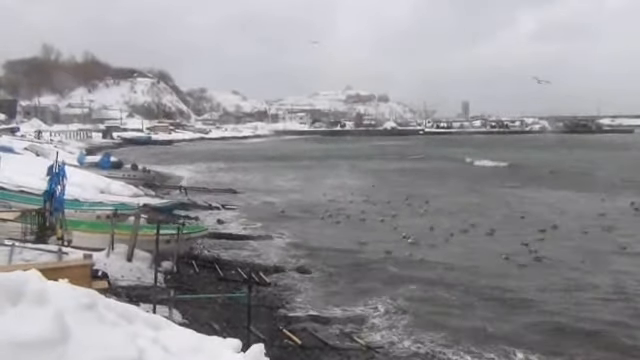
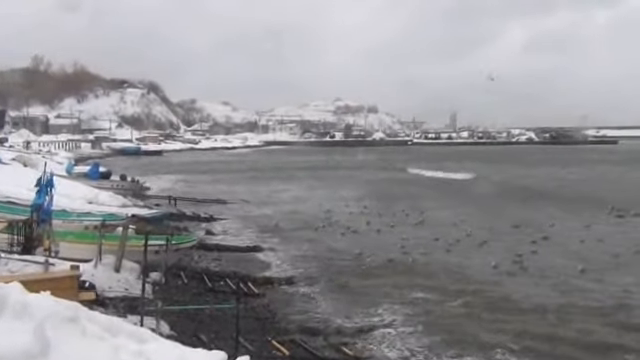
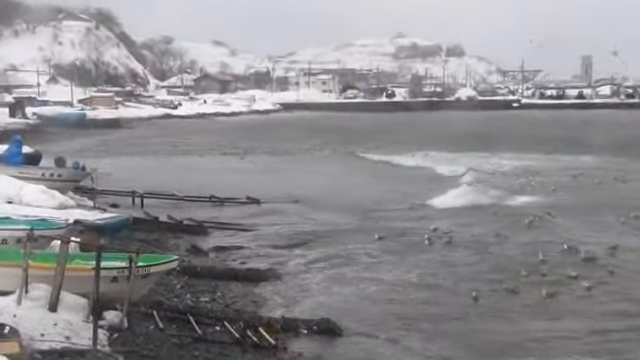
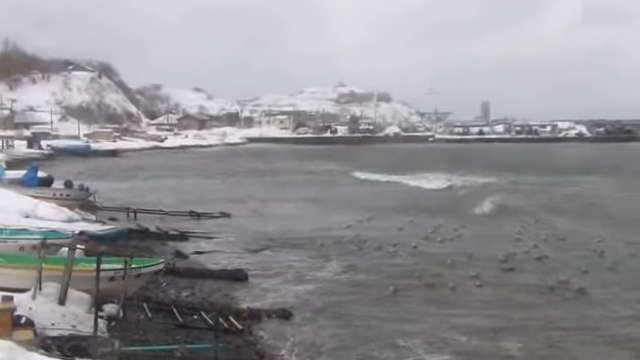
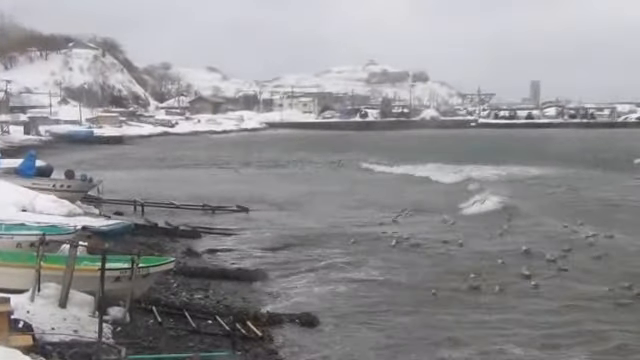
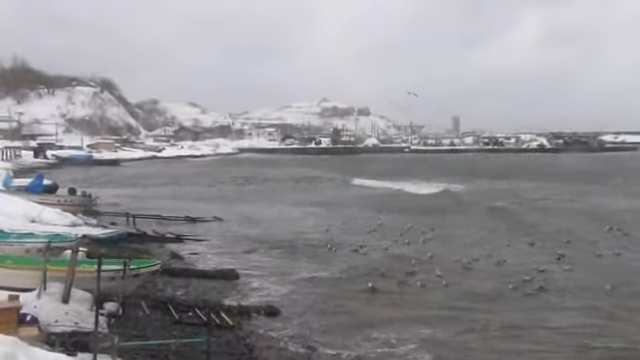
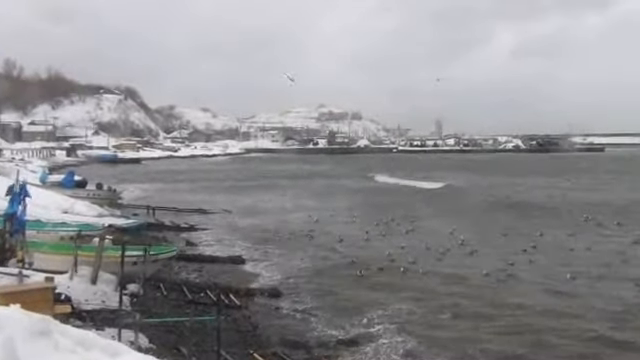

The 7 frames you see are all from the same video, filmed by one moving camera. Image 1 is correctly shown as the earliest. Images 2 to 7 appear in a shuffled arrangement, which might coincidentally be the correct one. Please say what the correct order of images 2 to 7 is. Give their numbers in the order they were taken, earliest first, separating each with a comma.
2, 7, 6, 4, 5, 3
